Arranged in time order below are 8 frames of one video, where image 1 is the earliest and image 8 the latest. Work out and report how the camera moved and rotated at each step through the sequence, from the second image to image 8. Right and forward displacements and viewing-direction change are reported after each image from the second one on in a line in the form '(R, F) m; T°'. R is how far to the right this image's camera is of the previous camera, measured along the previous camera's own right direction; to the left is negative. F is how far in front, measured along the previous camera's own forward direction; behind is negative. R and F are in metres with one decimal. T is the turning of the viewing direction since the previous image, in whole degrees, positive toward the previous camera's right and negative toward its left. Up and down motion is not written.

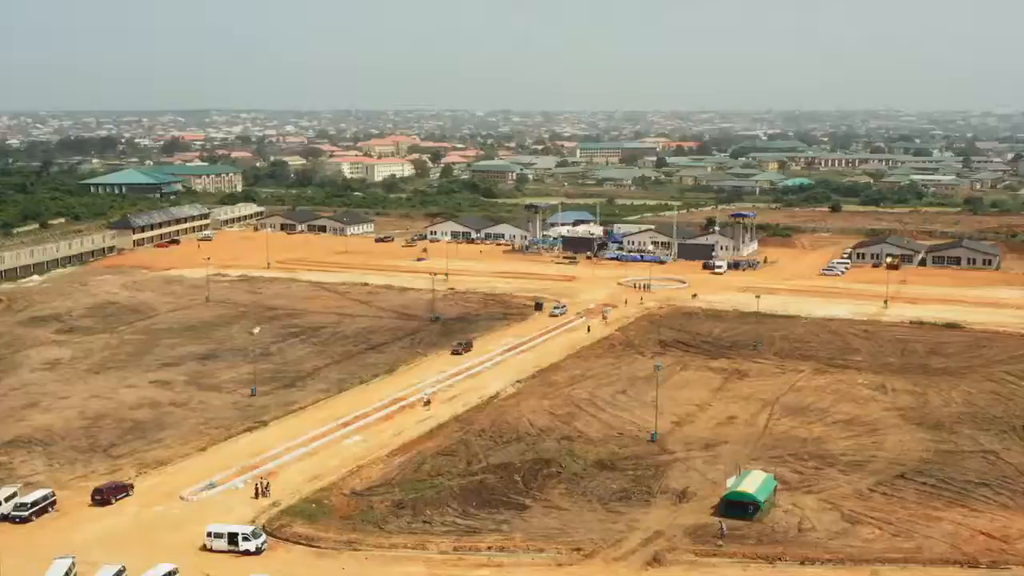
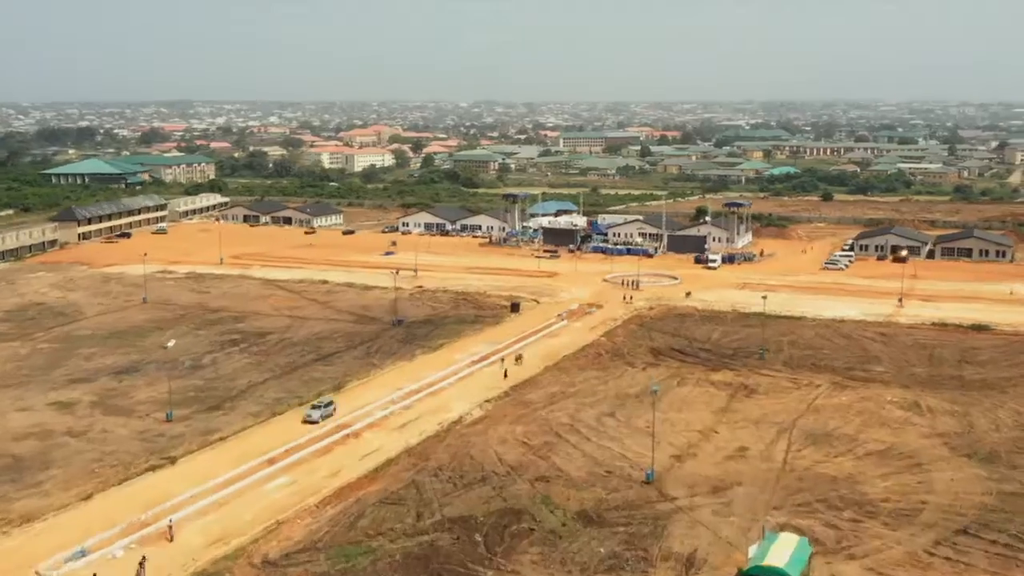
(+0.4, +4.9) m; +1°
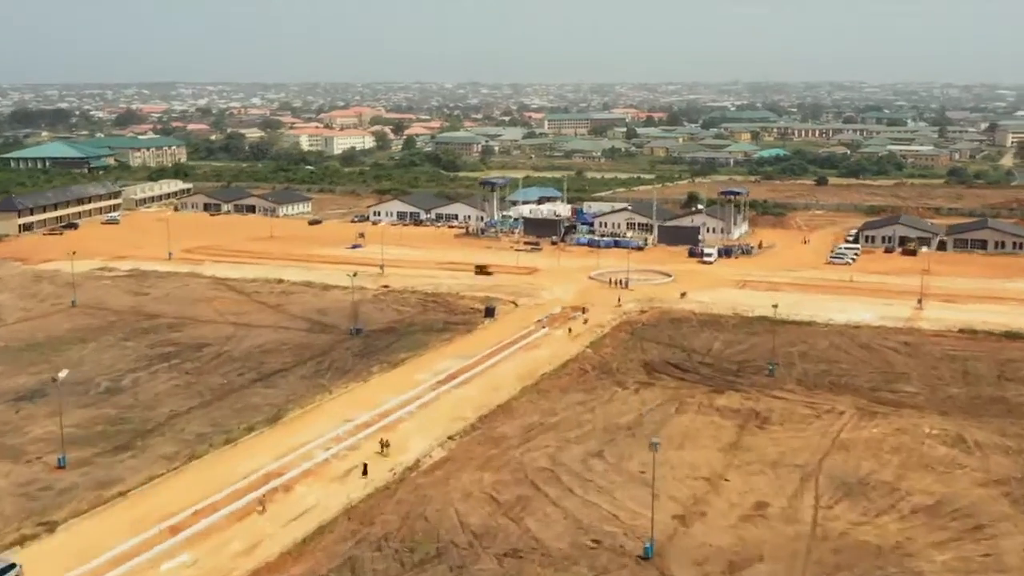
(+0.3, +4.4) m; +1°
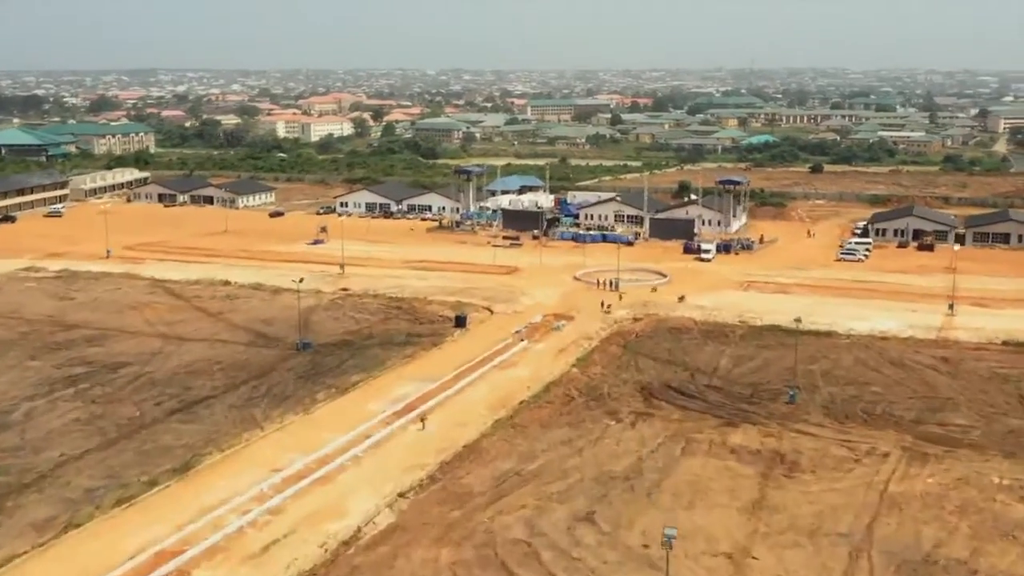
(+0.2, +4.6) m; +1°
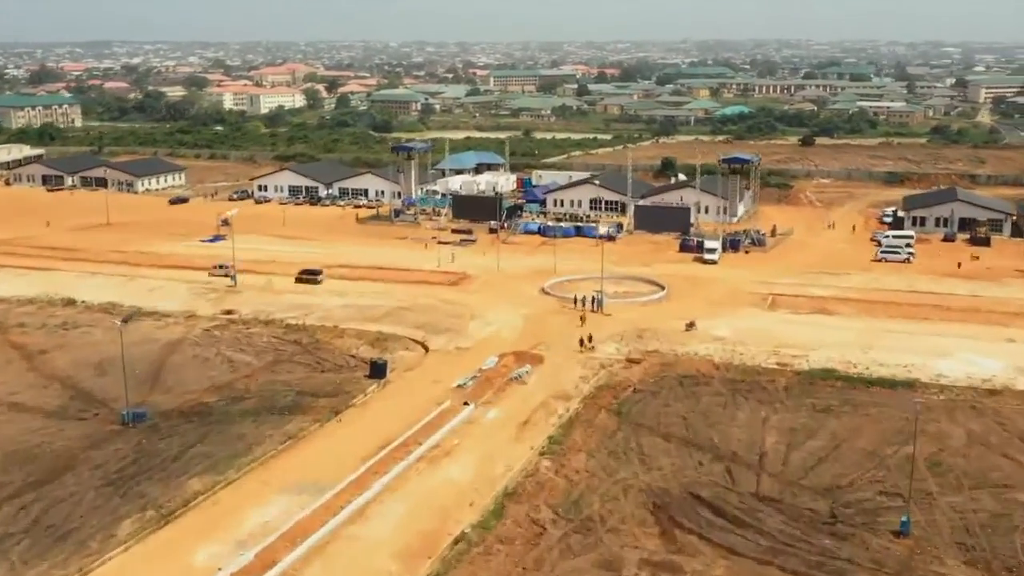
(+0.4, +9.5) m; +2°
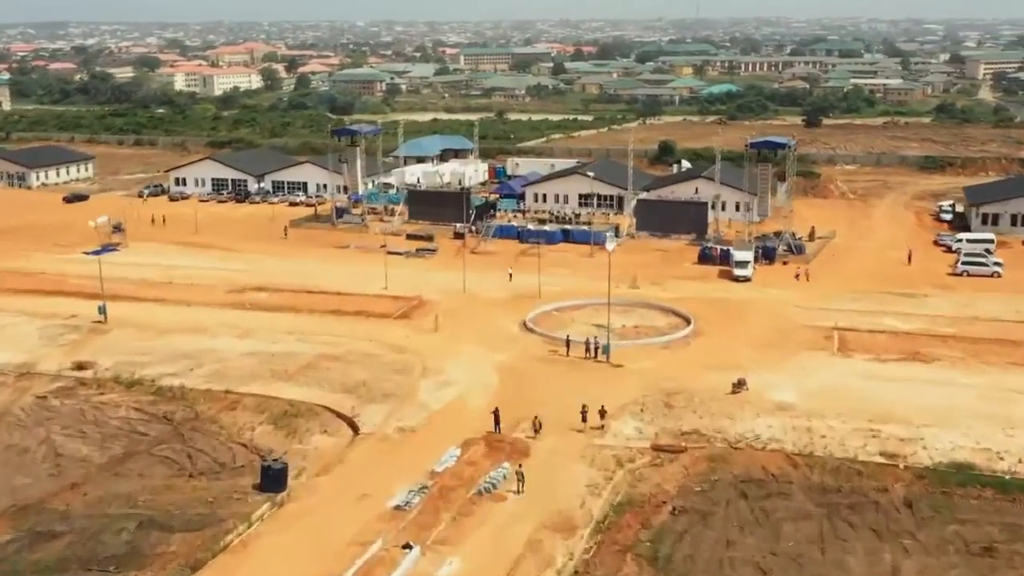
(+0.1, +7.5) m; +1°
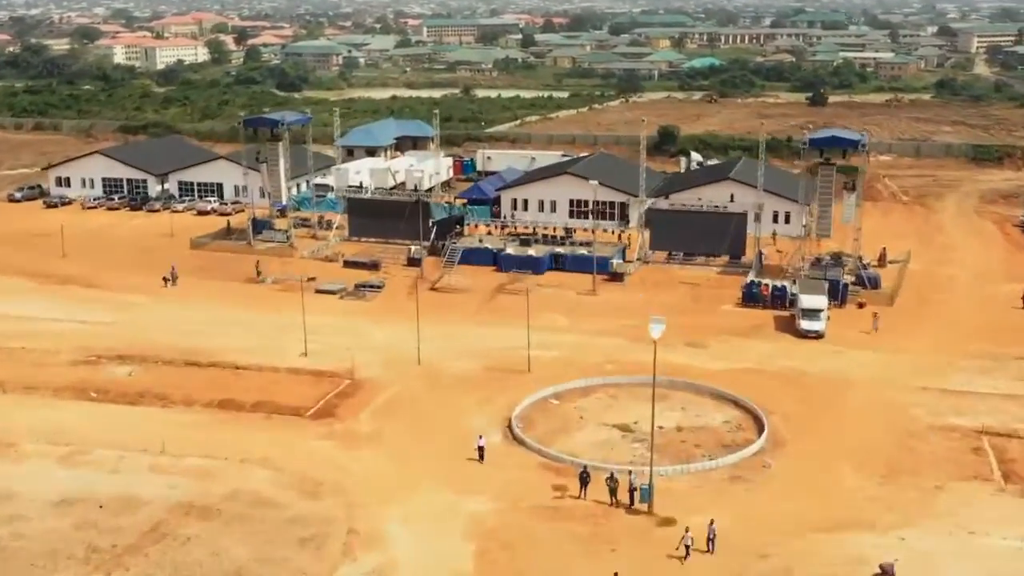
(-0.1, +7.2) m; +2°
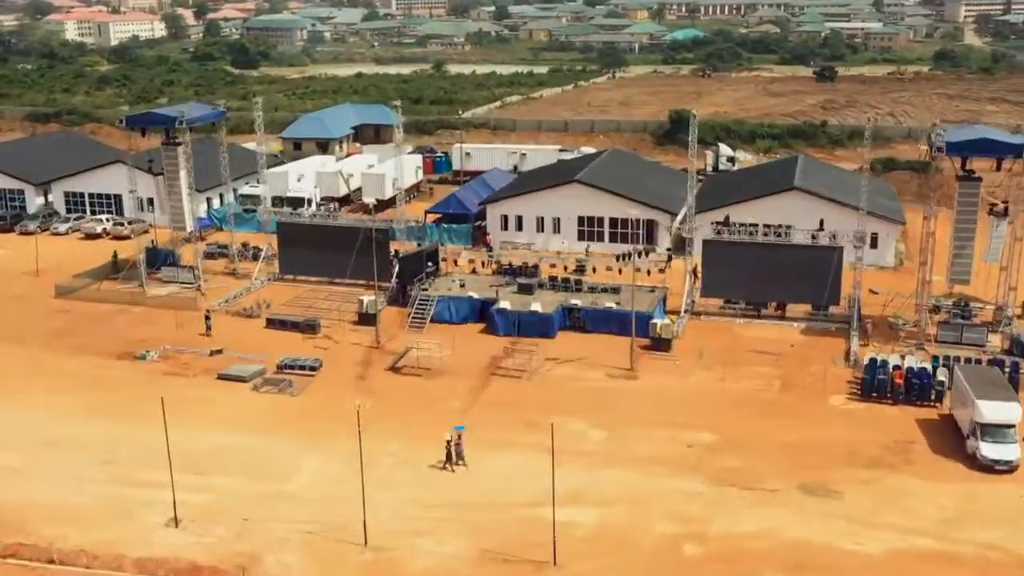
(-0.3, +6.6) m; +1°
